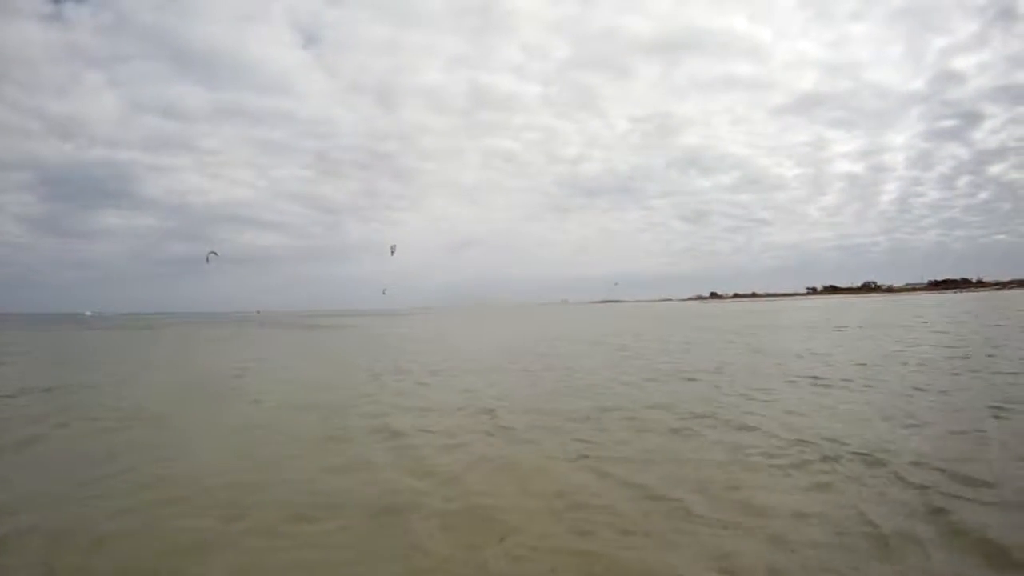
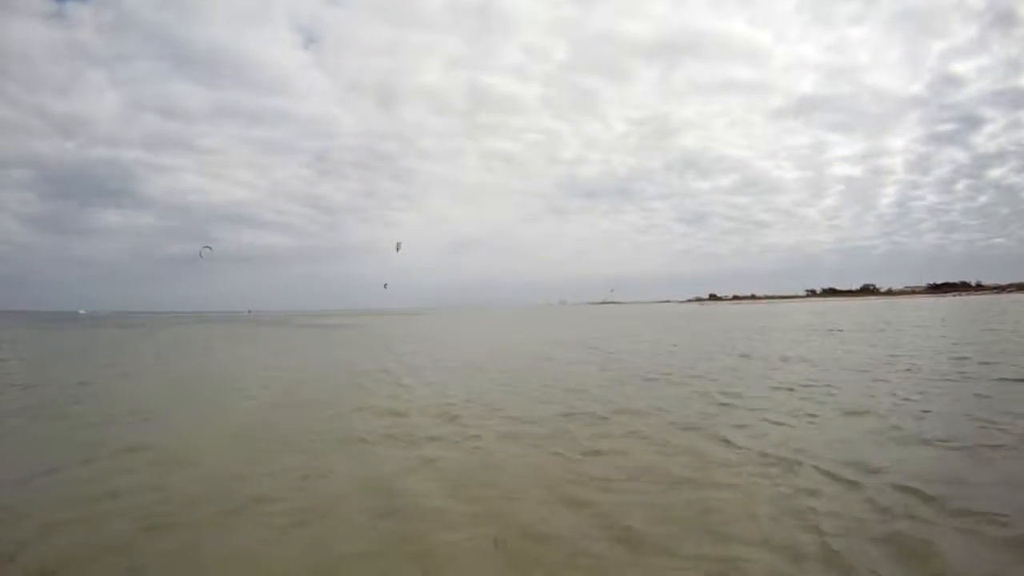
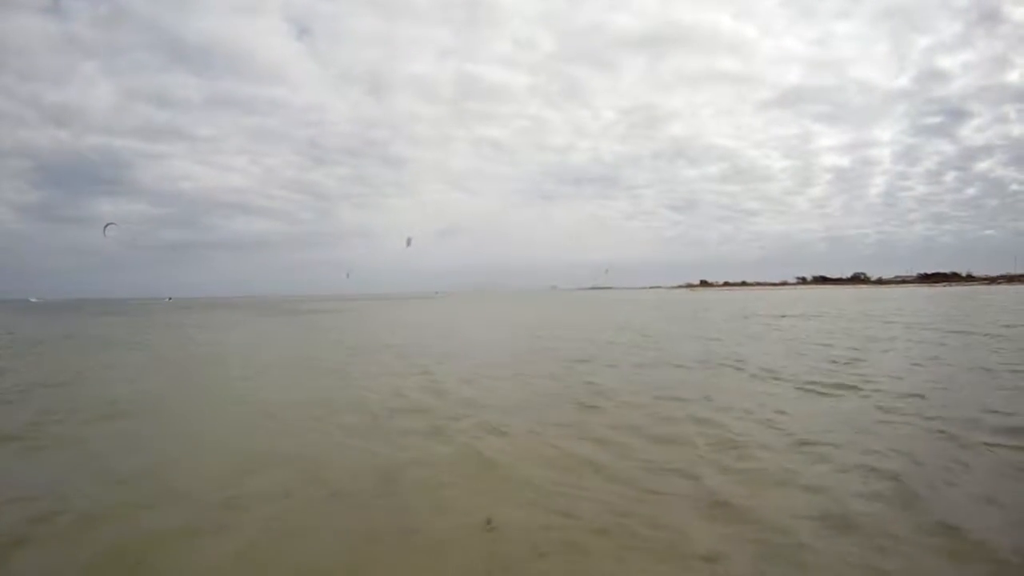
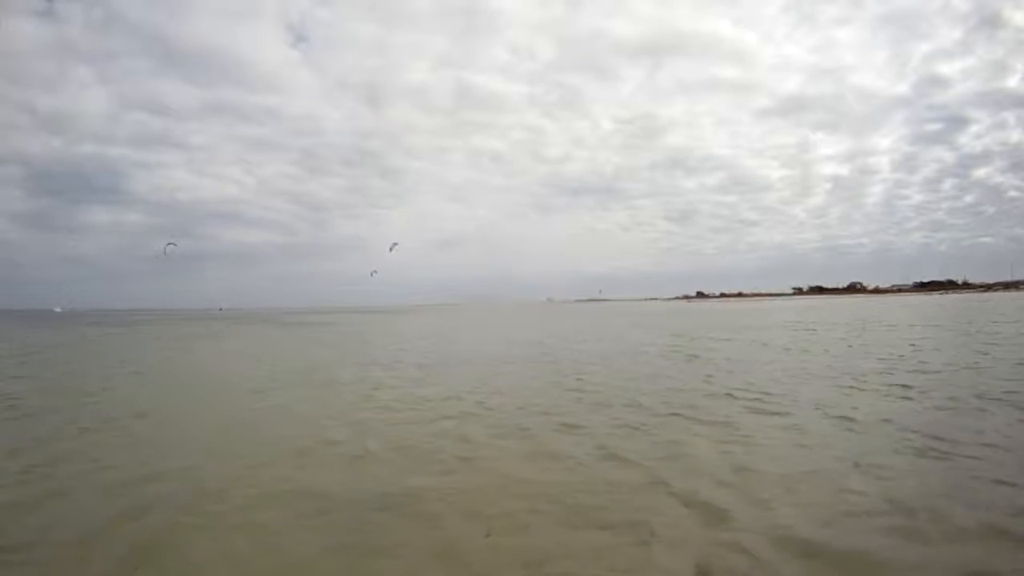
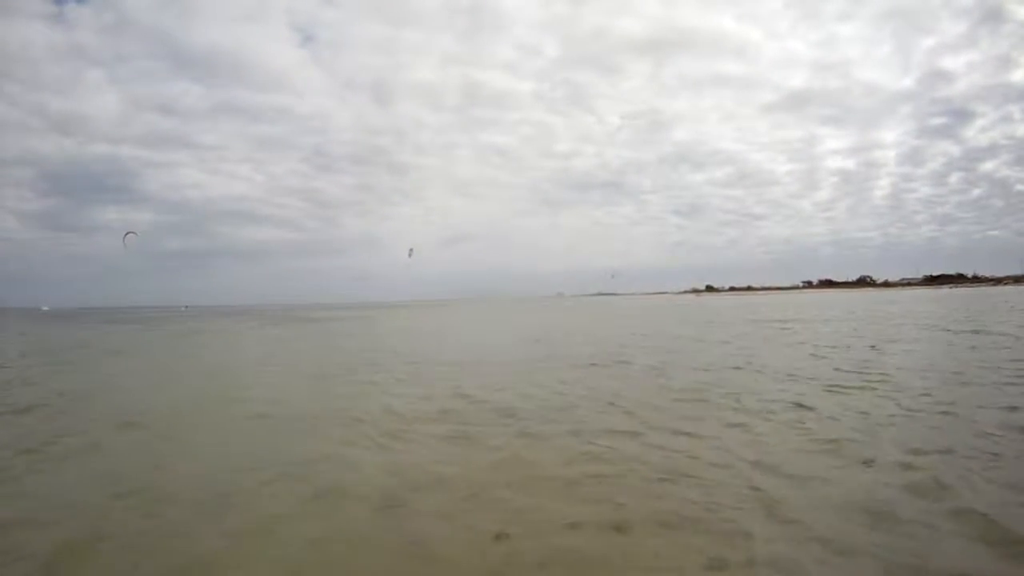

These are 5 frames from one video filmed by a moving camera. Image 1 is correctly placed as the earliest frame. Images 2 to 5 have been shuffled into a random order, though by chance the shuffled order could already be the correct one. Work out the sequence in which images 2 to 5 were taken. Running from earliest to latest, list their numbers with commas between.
2, 4, 5, 3
